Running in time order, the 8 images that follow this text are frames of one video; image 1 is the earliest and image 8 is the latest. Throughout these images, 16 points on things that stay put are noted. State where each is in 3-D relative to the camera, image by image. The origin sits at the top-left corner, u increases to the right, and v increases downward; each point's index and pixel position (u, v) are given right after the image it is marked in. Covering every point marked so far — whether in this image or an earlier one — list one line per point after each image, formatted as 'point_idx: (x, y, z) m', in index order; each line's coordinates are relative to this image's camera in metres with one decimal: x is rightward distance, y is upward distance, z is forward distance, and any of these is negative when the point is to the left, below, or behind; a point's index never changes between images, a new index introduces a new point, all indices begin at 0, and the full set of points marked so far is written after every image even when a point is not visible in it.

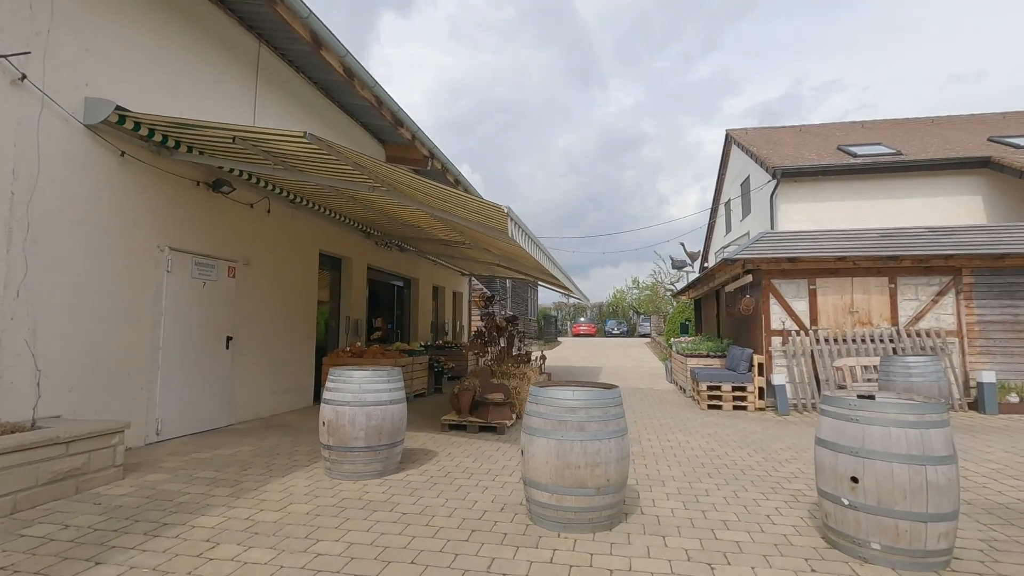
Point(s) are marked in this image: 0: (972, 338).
0: (+7.2, -0.8, +8.4) m
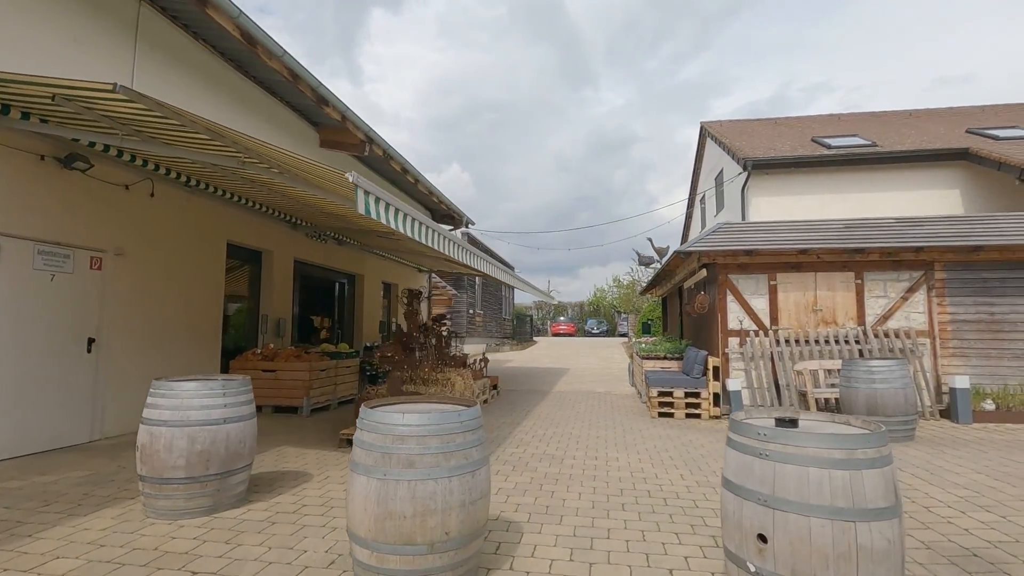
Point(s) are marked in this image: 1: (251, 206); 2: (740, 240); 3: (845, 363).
0: (+6.2, -0.7, +7.7) m
1: (-4.0, +1.3, +8.2) m
2: (+3.4, +0.7, +8.0) m
3: (+4.1, -0.9, +6.5) m
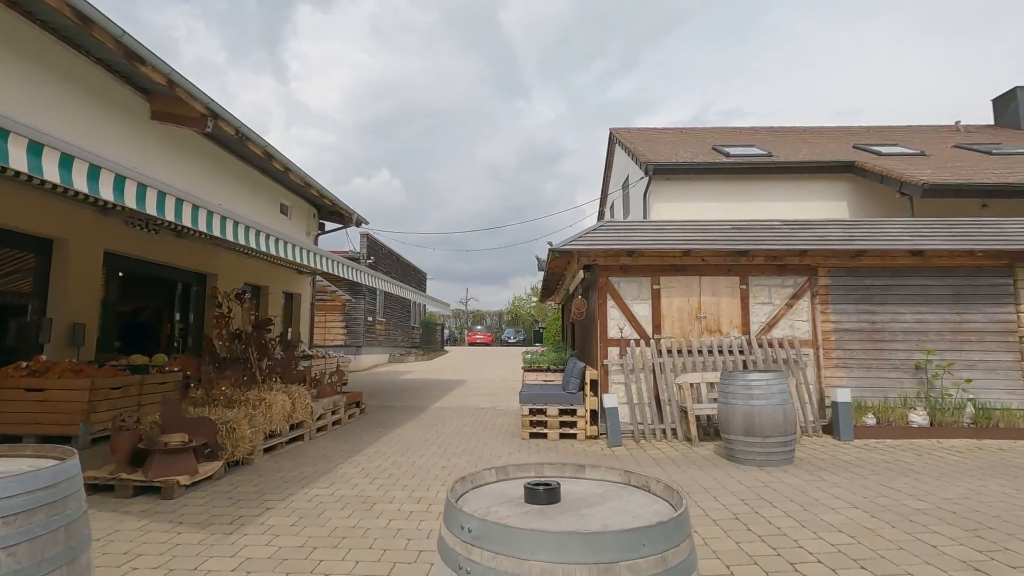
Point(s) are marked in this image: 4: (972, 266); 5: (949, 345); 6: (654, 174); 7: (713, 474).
0: (+4.3, -0.8, +7.2) m
1: (-5.9, +1.3, +6.4) m
2: (+1.5, +0.7, +7.3) m
3: (+2.3, -1.0, +5.8) m
4: (+6.3, +0.3, +7.3) m
5: (+5.9, -0.8, +7.2) m
6: (+3.5, +2.8, +13.1) m
7: (+2.0, -1.8, +5.3) m
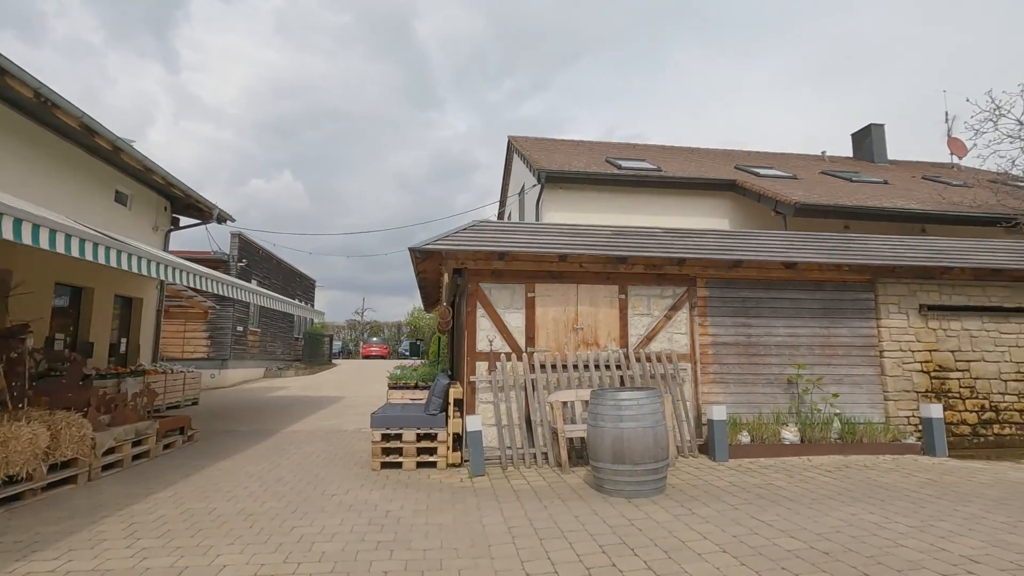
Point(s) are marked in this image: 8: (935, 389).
0: (+2.5, -1.0, +6.9) m
1: (-7.3, +1.4, +4.4) m
2: (-0.2, +0.6, +6.5) m
3: (+0.8, -1.0, +5.1) m
4: (+4.5, +0.1, +7.3) m
5: (+4.1, -0.9, +7.1) m
6: (+0.8, +2.5, +12.6) m
7: (+0.5, -1.9, +4.6) m
8: (+5.7, -1.4, +7.3) m
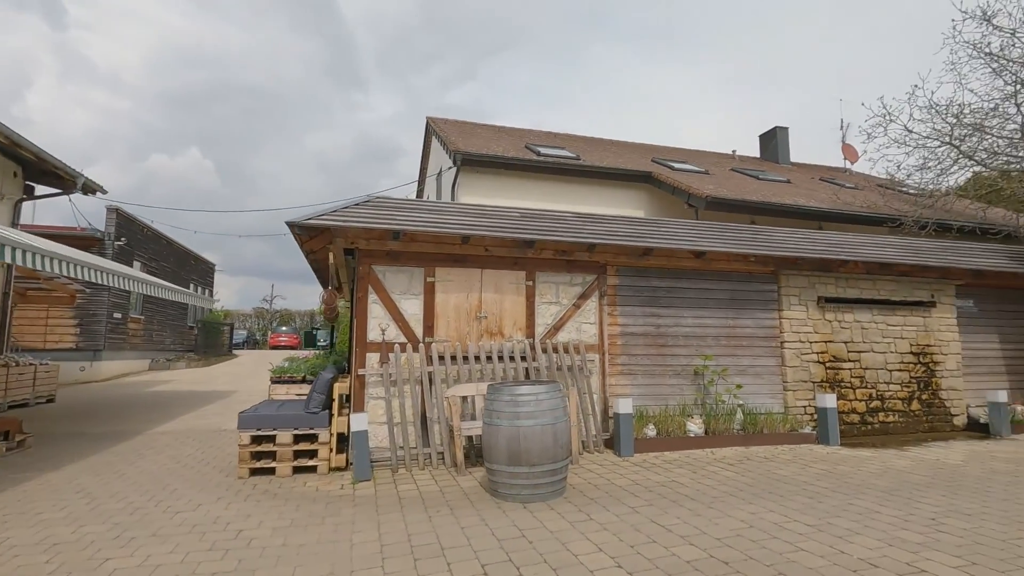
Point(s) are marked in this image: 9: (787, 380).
0: (+1.3, -0.8, +6.6) m
1: (-8.1, +1.7, +2.8) m
2: (-1.3, +0.8, +5.8) m
3: (-0.2, -0.9, +4.6) m
4: (+3.2, +0.2, +7.3) m
5: (+2.8, -0.8, +7.1) m
6: (-1.1, +2.8, +12.0) m
7: (-0.4, -1.7, +4.0) m
8: (+4.4, -1.3, +7.4) m
9: (+3.7, -1.2, +7.2) m
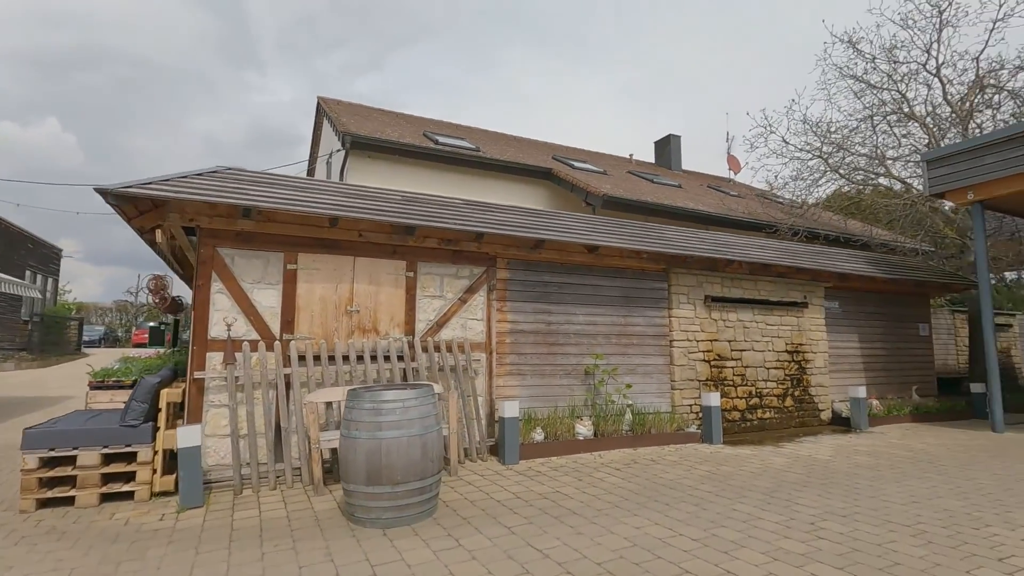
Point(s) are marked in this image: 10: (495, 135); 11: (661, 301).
0: (-0.1, -0.8, +6.2) m
1: (-8.6, +1.9, +0.7) m
2: (-2.5, +0.9, +4.9) m
3: (-1.2, -0.8, +3.9) m
4: (+1.7, +0.3, +7.1) m
5: (+1.3, -0.8, +6.9) m
6: (-3.4, +2.9, +11.0) m
7: (-1.3, -1.7, +3.3) m
8: (+2.8, -1.3, +7.5) m
9: (+2.2, -1.2, +7.2) m
10: (-0.6, +4.9, +17.0) m
11: (+2.0, -0.2, +7.3) m
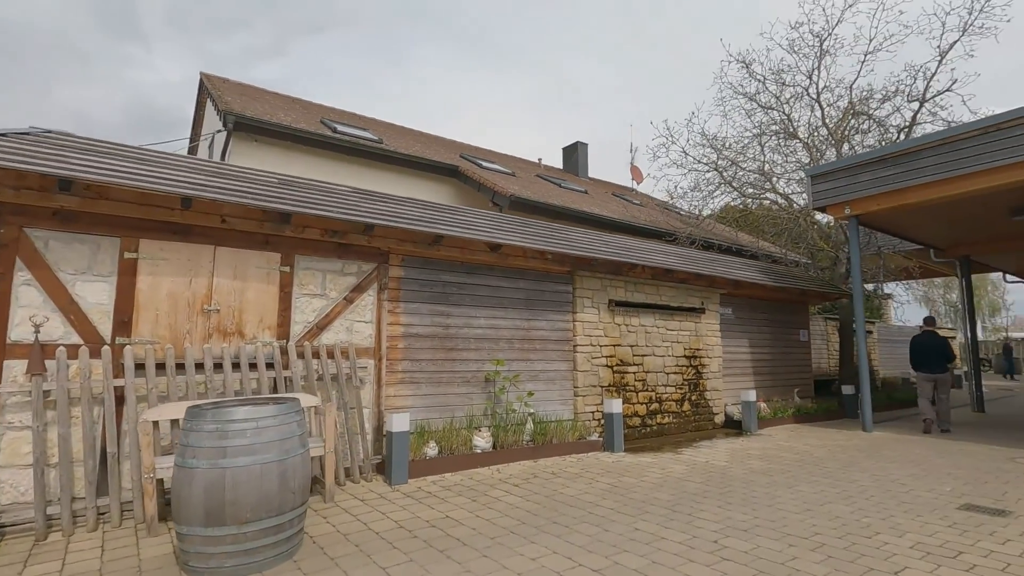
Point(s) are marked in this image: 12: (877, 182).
0: (-1.2, -0.8, +5.6) m
1: (-8.6, +2.1, -1.2) m
2: (-3.3, +1.0, +3.9) m
3: (-1.9, -0.8, +3.2) m
4: (+0.4, +0.2, +6.8) m
5: (+0.1, -0.8, +6.5) m
6: (-5.2, +3.0, +9.8) m
7: (-1.9, -1.6, +2.6) m
8: (+1.4, -1.3, +7.4) m
9: (+0.8, -1.3, +7.0) m
10: (-3.4, +4.8, +16.2) m
11: (+0.7, -0.2, +7.0) m
12: (+5.6, +1.6, +8.2) m
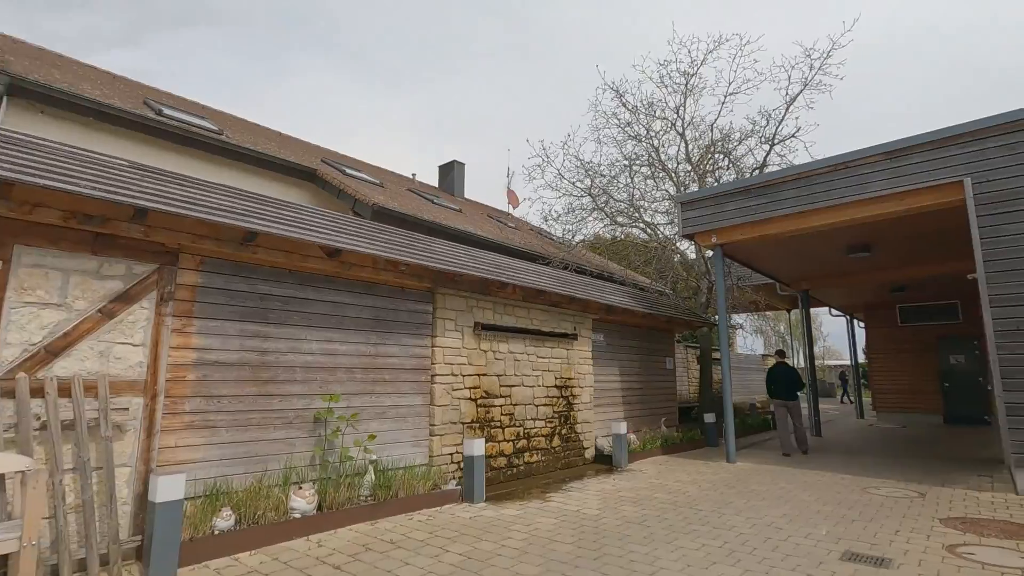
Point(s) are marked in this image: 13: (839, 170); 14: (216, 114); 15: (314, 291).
0: (-2.6, -0.8, +4.1) m
1: (-8.1, +2.6, -4.0) m
2: (-4.2, +1.0, +2.1) m
3: (-2.7, -0.7, +1.6) m
4: (-1.2, 0.0, +5.7) m
5: (-1.5, -1.0, +5.3) m
6: (-7.3, +2.9, +7.5) m
7: (-2.6, -1.5, +1.0) m
8: (-0.4, -1.6, +6.4) m
9: (-0.9, -1.5, +5.9) m
10: (-7.0, +4.4, +14.2) m
11: (-1.0, -0.4, +6.0) m
12: (+3.5, +1.2, +8.3) m
13: (+4.5, +1.6, +7.4) m
14: (-7.2, +4.2, +13.1) m
15: (-1.9, 0.0, +5.1) m
